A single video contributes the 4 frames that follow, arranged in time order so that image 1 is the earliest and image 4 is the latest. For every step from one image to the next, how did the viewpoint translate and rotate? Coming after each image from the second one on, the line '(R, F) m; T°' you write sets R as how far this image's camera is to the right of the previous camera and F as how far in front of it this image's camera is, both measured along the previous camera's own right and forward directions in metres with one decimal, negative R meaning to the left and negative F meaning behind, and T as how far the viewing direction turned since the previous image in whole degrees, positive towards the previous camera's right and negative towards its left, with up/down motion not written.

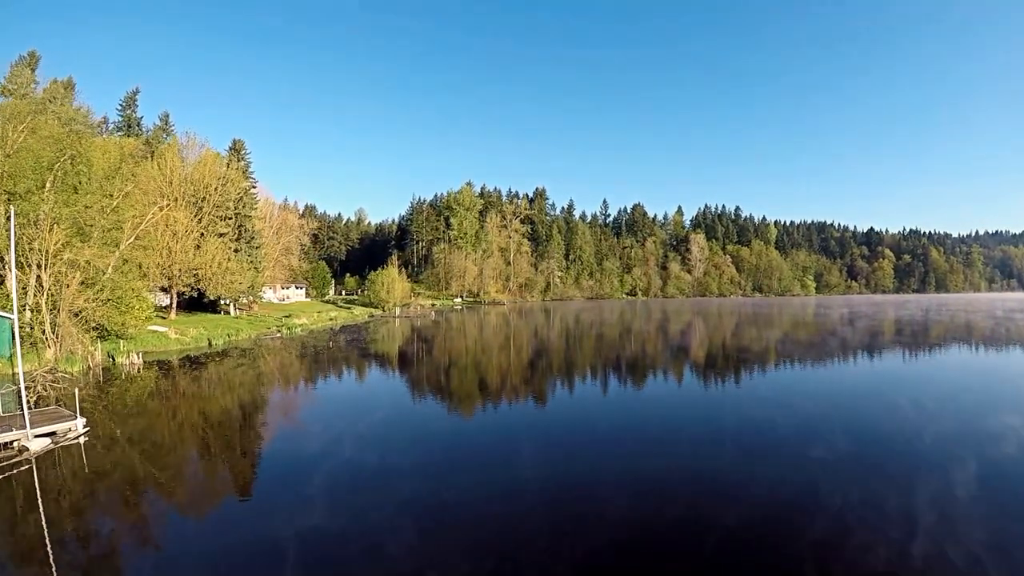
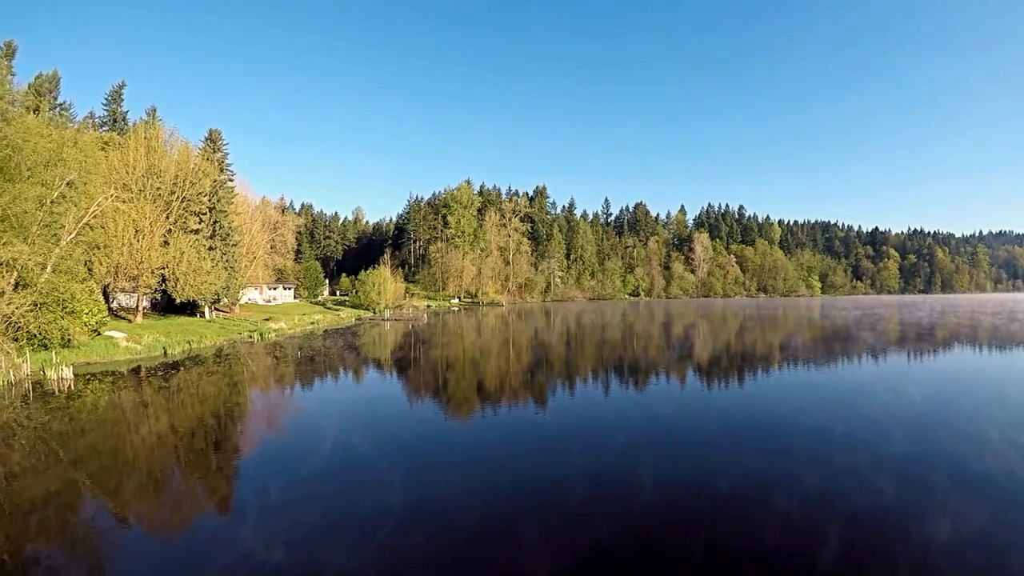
(+0.1, +1.4) m; 0°
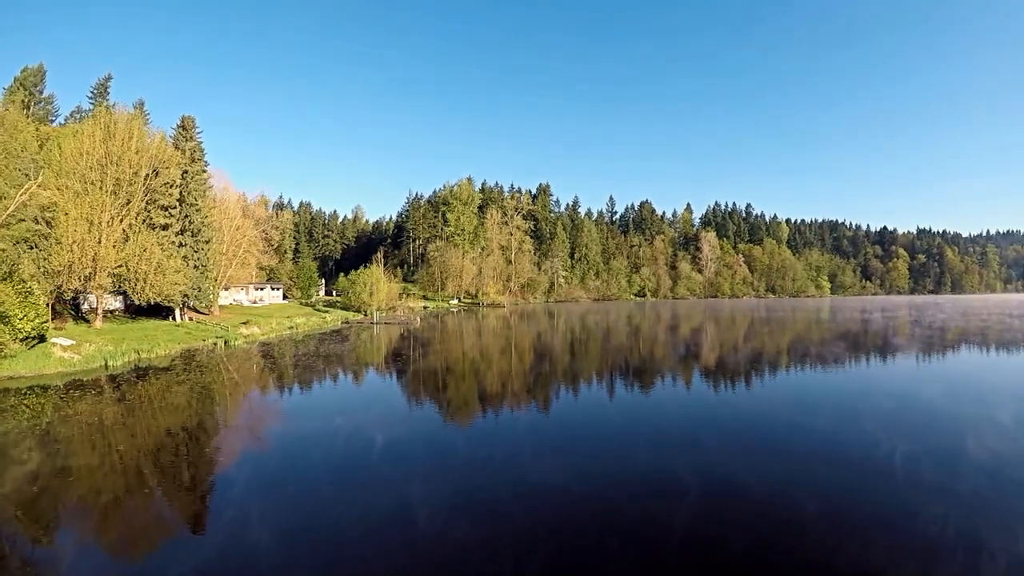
(+0.1, +1.6) m; 0°
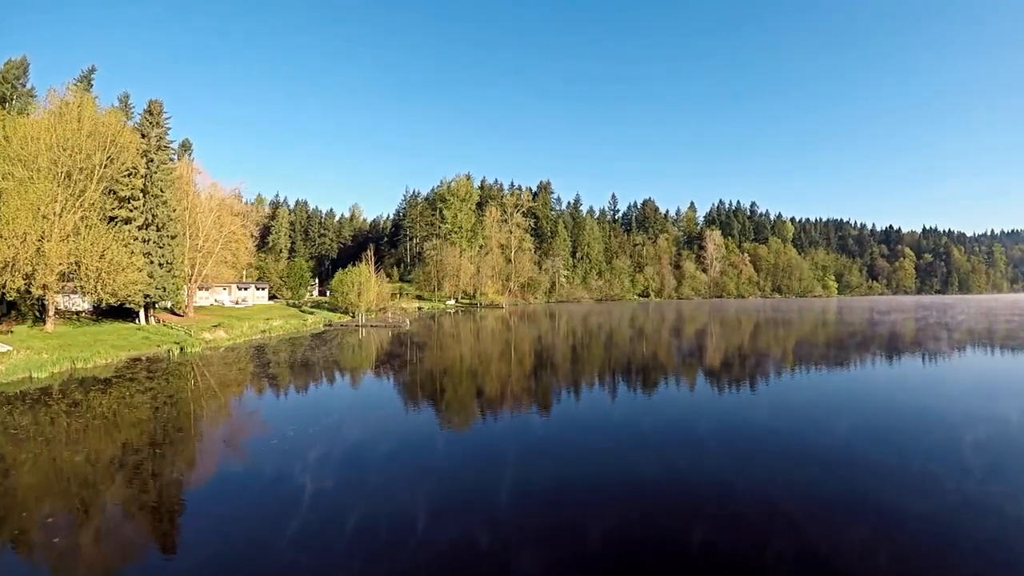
(+0.1, +1.4) m; 0°
